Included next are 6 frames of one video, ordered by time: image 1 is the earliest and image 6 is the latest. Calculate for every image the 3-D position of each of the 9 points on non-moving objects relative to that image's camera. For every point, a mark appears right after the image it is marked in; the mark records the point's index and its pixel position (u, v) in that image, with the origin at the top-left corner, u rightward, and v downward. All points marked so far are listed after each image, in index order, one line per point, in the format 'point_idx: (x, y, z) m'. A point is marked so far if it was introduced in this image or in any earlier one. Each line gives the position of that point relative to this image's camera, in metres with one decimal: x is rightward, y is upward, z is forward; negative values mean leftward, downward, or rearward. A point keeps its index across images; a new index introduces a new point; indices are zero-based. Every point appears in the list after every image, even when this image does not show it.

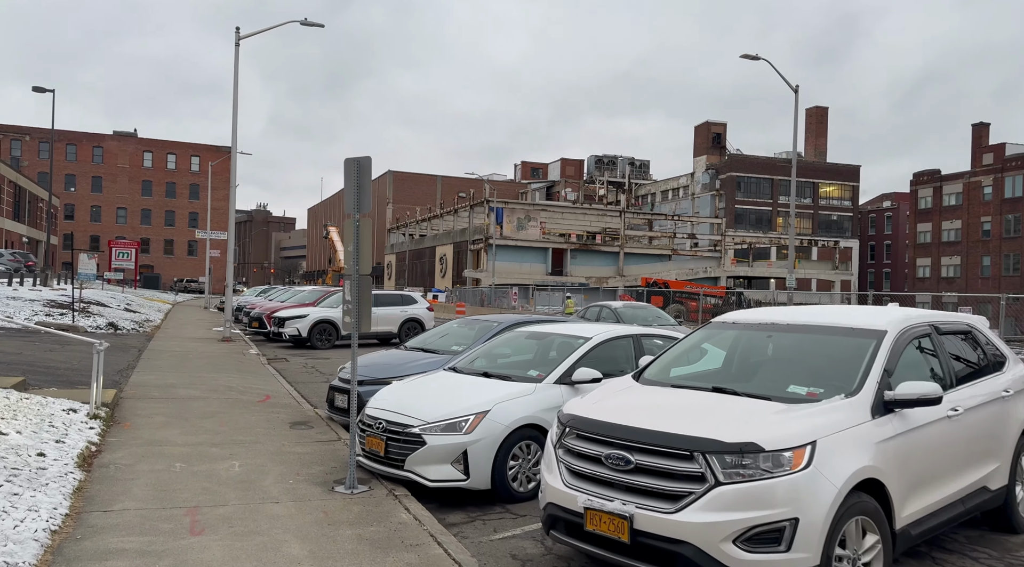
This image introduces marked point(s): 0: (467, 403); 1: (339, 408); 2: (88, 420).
0: (-0.4, -0.9, +6.2) m
1: (-2.0, -1.4, +9.1) m
2: (-4.3, -1.4, +8.0) m
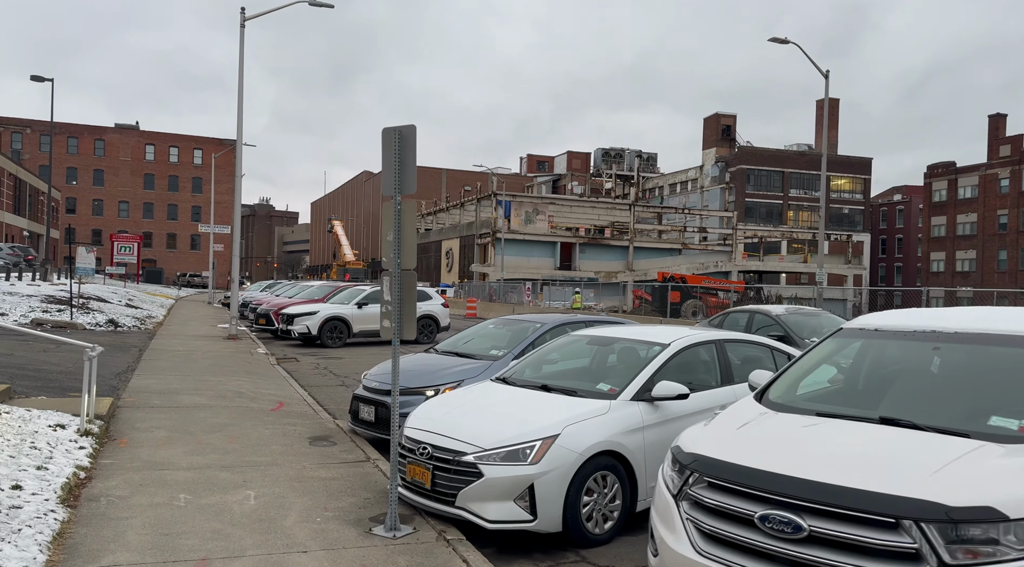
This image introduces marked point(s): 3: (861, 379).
0: (+0.1, -0.9, +5.1) m
1: (-1.5, -1.4, +8.0) m
2: (-3.8, -1.4, +6.9) m
3: (+1.9, -0.5, +4.3) m
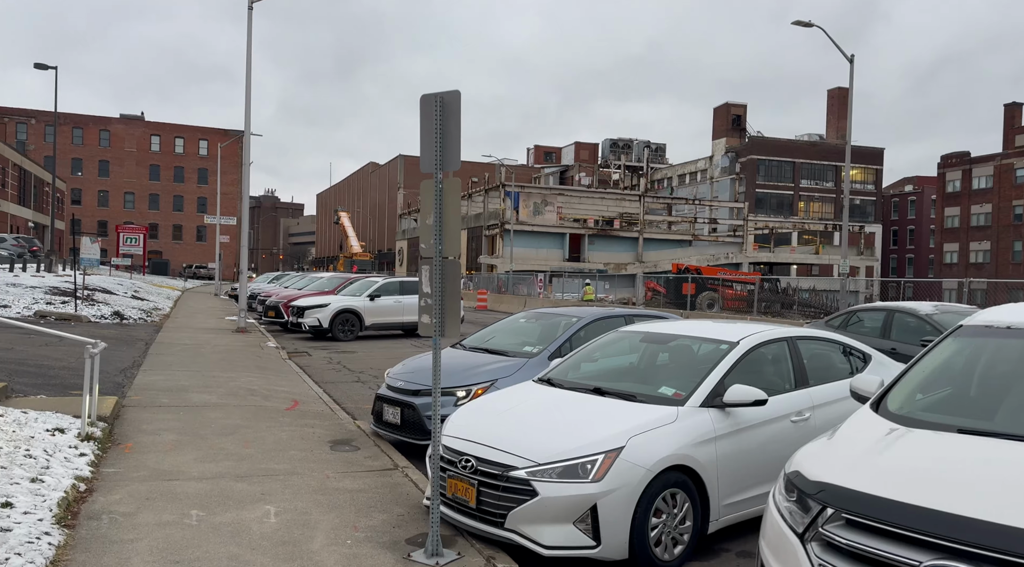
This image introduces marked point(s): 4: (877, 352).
0: (+0.5, -0.9, +4.5) m
1: (-1.2, -1.3, +7.4) m
2: (-3.5, -1.3, +6.3) m
3: (+2.2, -0.5, +3.6) m
4: (+2.8, -0.5, +6.2) m
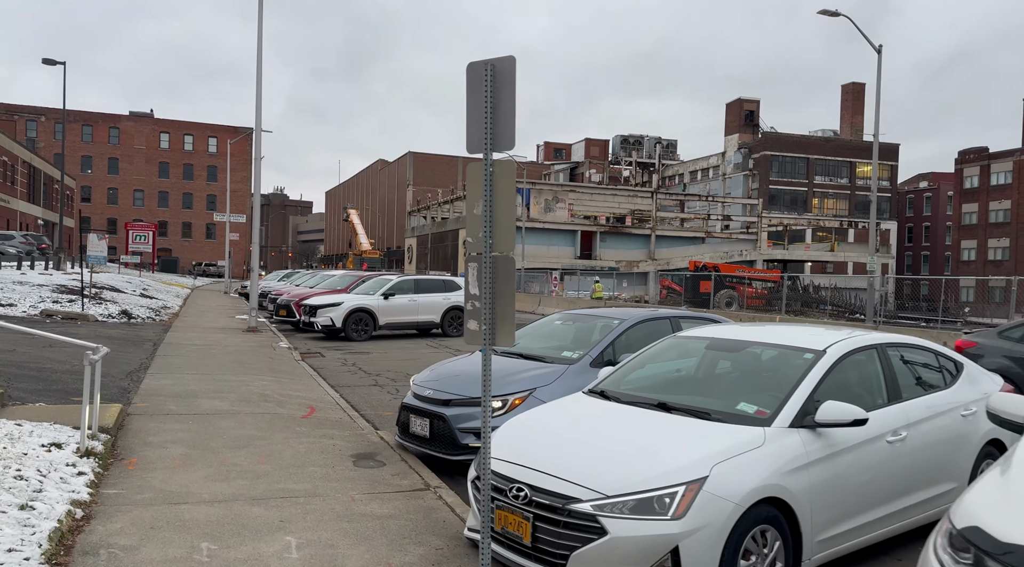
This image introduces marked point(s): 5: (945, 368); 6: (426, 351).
0: (+0.8, -0.9, +3.9) m
1: (-0.8, -1.3, +6.8) m
2: (-3.1, -1.3, +5.7) m
3: (+2.5, -0.5, +2.9) m
4: (+3.2, -0.5, +5.5) m
5: (+2.9, -0.6, +5.3) m
6: (-1.9, -1.5, +17.4) m
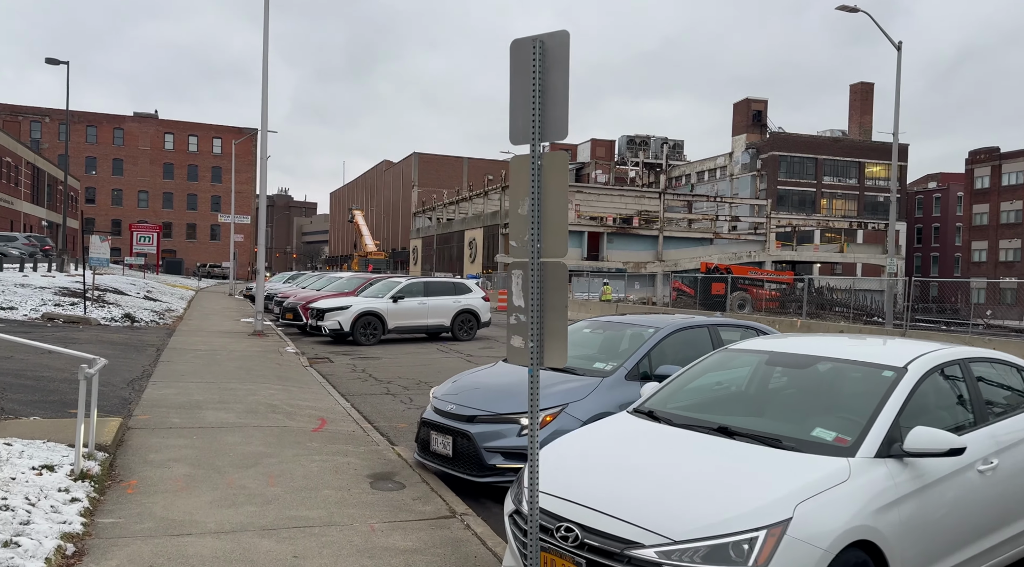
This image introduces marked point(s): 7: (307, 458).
0: (+1.0, -0.9, +3.4) m
1: (-0.6, -1.3, +6.3) m
2: (-2.9, -1.3, +5.2) m
3: (+2.7, -0.5, +2.4) m
4: (+3.4, -0.6, +5.0) m
5: (+3.1, -0.6, +4.8) m
6: (-1.6, -1.5, +16.9) m
7: (-1.7, -1.5, +6.6) m
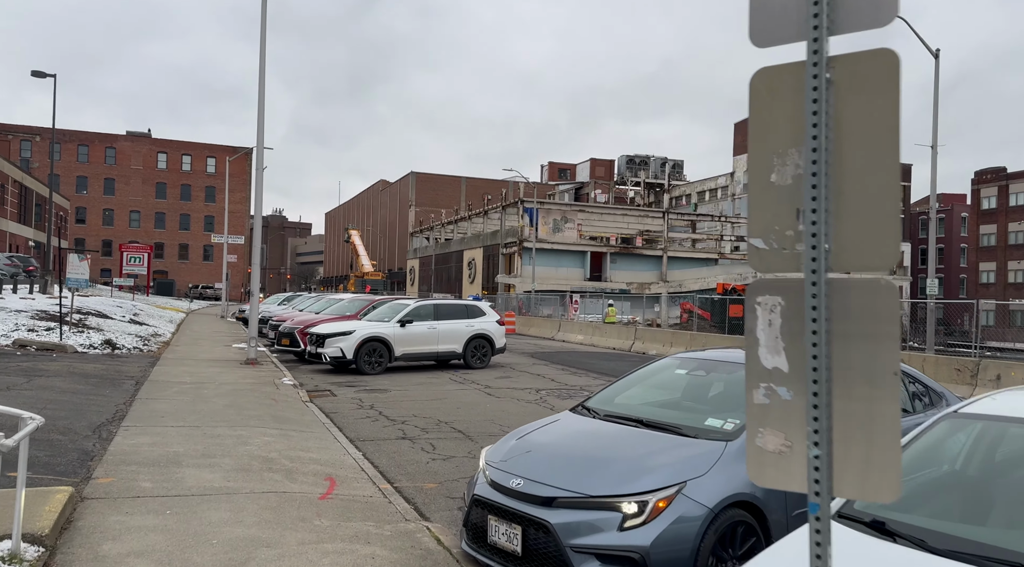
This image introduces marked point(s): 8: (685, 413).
0: (+1.5, -1.0, +1.7) m
1: (-0.1, -1.5, +4.6) m
2: (-2.4, -1.5, +3.5) m
3: (+3.2, -0.6, +0.7) m
4: (+3.9, -0.7, +3.3) m
5: (+3.6, -0.7, +3.1) m
6: (-1.2, -2.0, +15.2) m
7: (-1.2, -1.6, +4.9) m
8: (+1.1, -0.9, +5.5) m
